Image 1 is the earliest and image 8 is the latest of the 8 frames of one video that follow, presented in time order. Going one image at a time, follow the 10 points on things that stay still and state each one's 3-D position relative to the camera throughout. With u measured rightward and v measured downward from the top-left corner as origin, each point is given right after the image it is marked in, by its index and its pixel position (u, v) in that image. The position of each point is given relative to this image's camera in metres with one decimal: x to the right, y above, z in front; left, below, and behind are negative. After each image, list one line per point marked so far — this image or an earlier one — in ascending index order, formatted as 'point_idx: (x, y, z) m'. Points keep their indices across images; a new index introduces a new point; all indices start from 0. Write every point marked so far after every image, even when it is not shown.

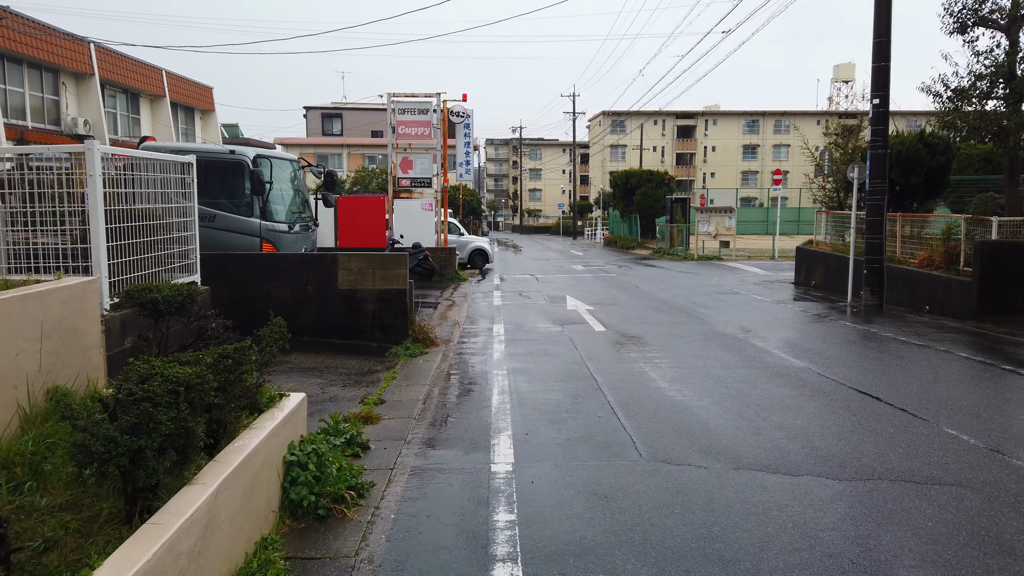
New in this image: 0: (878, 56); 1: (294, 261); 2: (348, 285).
0: (+7.0, +4.5, +14.5) m
1: (-2.8, +0.3, +9.8) m
2: (-2.1, 0.0, +9.9) m
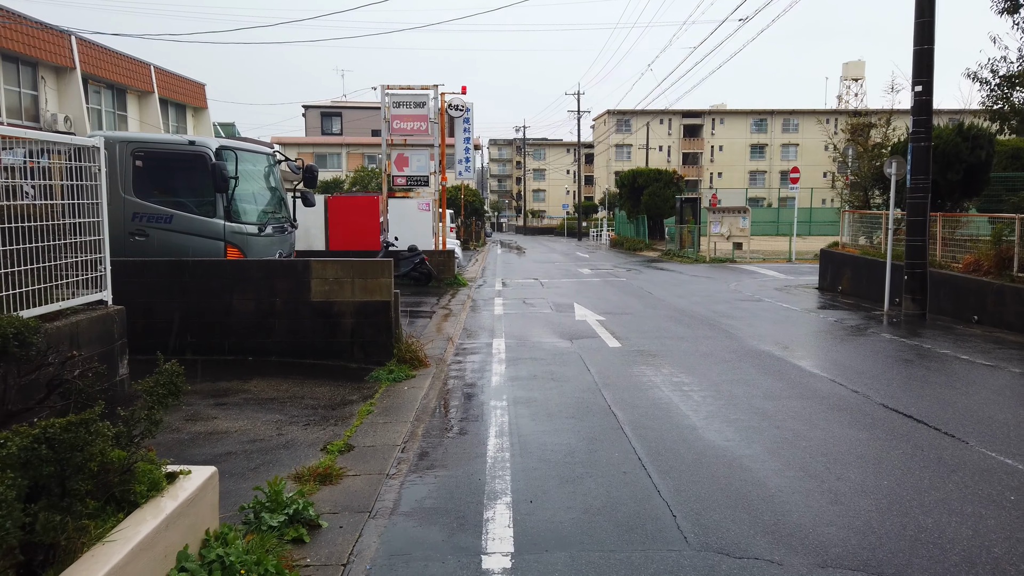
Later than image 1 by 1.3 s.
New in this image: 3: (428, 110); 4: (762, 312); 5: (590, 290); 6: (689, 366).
0: (+7.1, +4.3, +13.1) m
1: (-2.8, +0.2, +8.4) m
2: (-2.1, -0.1, +8.5) m
3: (-2.1, +4.6, +19.5) m
4: (+4.7, -0.4, +14.2) m
5: (+1.9, 0.0, +18.0) m
6: (+2.0, -0.9, +8.6) m
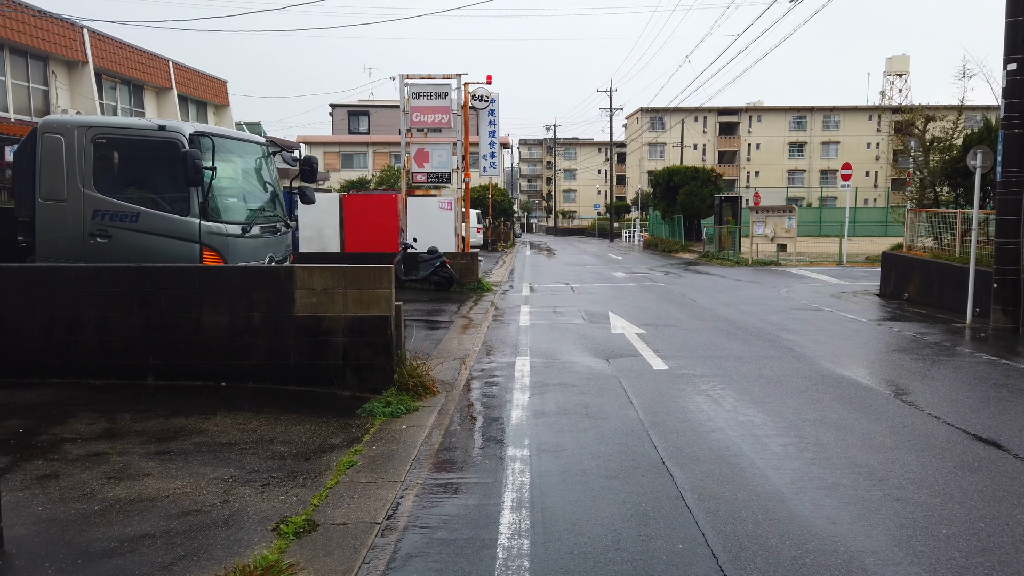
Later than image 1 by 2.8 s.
0: (+7.5, +4.2, +11.3) m
1: (-2.6, +0.1, +7.0) m
2: (-1.9, -0.2, +7.0) m
3: (-1.5, +4.5, +18.1) m
4: (+5.1, -0.6, +12.5) m
5: (+2.5, -0.2, +16.4) m
6: (+2.3, -1.0, +7.0) m
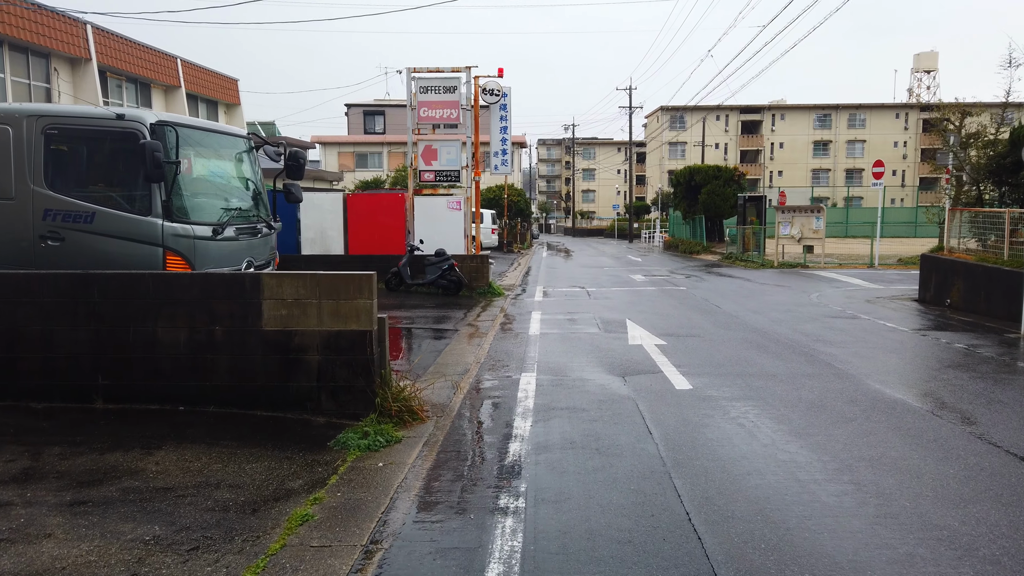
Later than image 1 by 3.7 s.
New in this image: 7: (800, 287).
0: (+7.6, +4.1, +10.1) m
1: (-2.6, 0.0, +6.1) m
2: (-1.9, -0.3, +6.1) m
3: (-1.2, +4.4, +17.2) m
4: (+5.3, -0.7, +11.4) m
5: (+2.7, -0.3, +15.3) m
6: (+2.3, -1.1, +6.0) m
7: (+7.2, 0.0, +19.0) m
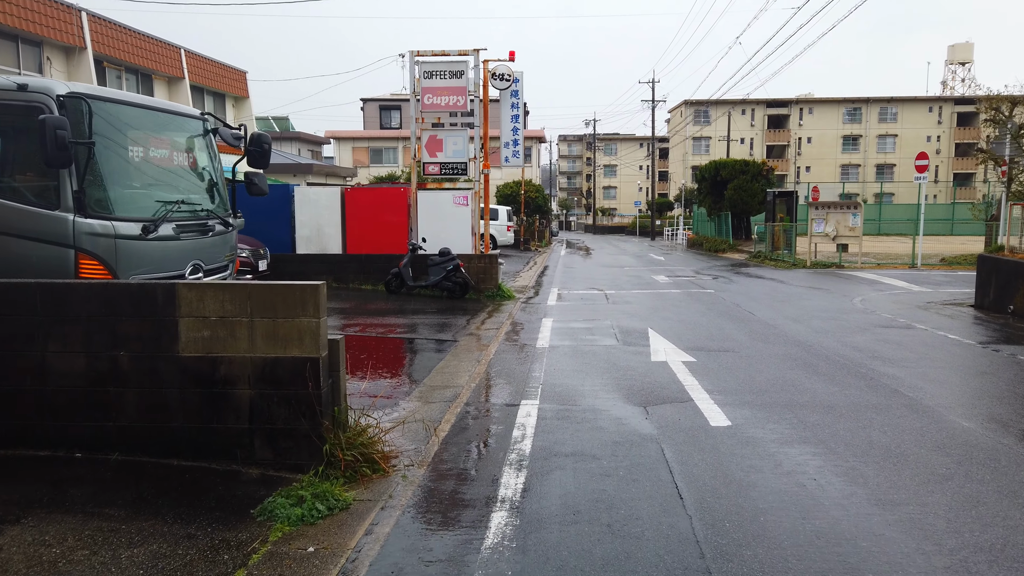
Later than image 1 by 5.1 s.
0: (+7.7, +4.0, +8.5) m
1: (-2.7, -0.1, +4.8) m
2: (-2.0, -0.4, +4.8) m
3: (-0.9, +4.3, +15.8) m
4: (+5.3, -0.8, +9.8) m
5: (+2.9, -0.4, +13.8) m
6: (+2.2, -1.2, +4.5) m
7: (+7.5, -0.1, +17.4) m
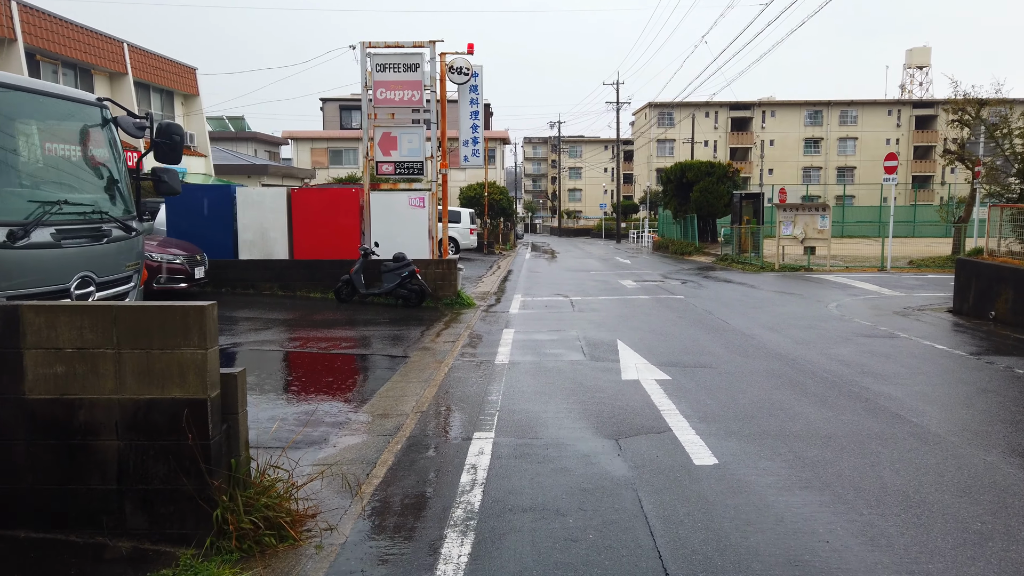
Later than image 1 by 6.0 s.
0: (+7.2, +3.9, +7.9) m
1: (-3.0, -0.2, +3.7) m
2: (-2.3, -0.5, +3.7) m
3: (-1.7, +4.2, +14.8) m
4: (+4.8, -0.9, +9.1) m
5: (+2.2, -0.5, +13.0) m
6: (+1.9, -1.3, +3.7) m
7: (+6.7, -0.2, +16.8) m
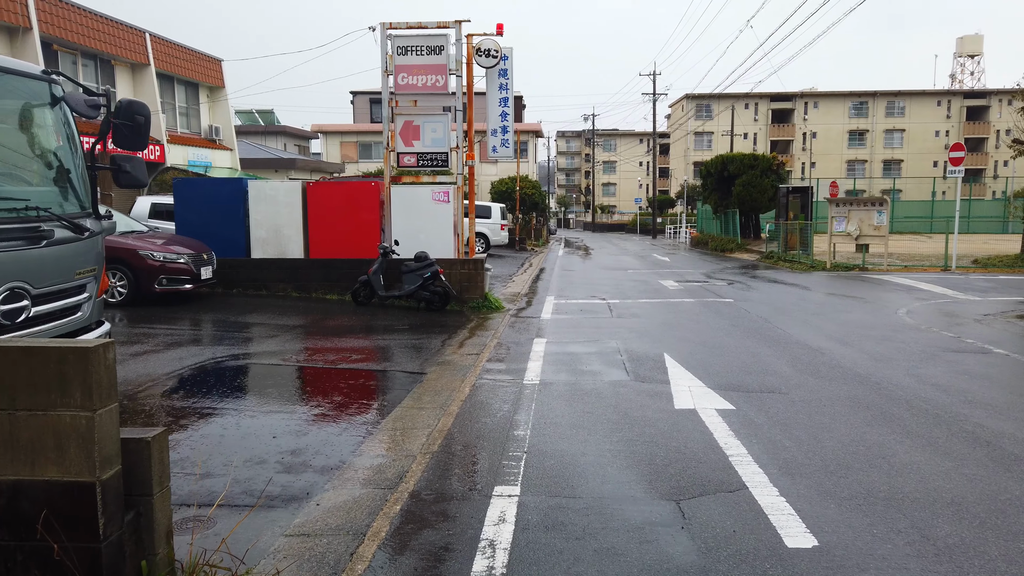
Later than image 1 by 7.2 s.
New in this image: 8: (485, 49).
0: (+7.5, +3.8, +6.3) m
1: (-2.9, -0.3, +2.6) m
2: (-2.2, -0.6, +2.6) m
3: (-1.1, +4.1, +13.6) m
4: (+5.1, -1.0, +7.6) m
5: (+2.7, -0.5, +11.7) m
6: (+2.0, -1.4, +2.3) m
7: (+7.3, -0.2, +15.2) m
8: (-0.5, +4.5, +14.2) m
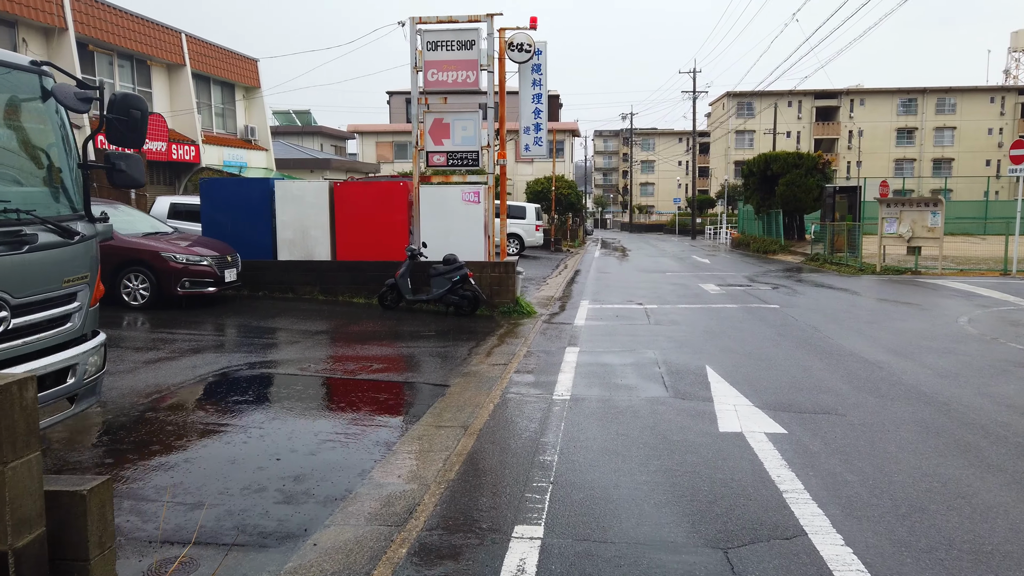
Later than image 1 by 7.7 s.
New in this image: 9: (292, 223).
0: (+7.7, +3.7, +5.4) m
1: (-2.8, -0.4, +2.2) m
2: (-2.1, -0.7, +2.1) m
3: (-0.6, +4.1, +13.0) m
4: (+5.4, -1.1, +6.8) m
5: (+3.1, -0.6, +11.0) m
6: (+2.0, -1.5, +1.7) m
7: (+7.9, -0.3, +14.3) m
8: (+0.1, +4.4, +13.7) m
9: (-4.0, +1.2, +13.9) m
